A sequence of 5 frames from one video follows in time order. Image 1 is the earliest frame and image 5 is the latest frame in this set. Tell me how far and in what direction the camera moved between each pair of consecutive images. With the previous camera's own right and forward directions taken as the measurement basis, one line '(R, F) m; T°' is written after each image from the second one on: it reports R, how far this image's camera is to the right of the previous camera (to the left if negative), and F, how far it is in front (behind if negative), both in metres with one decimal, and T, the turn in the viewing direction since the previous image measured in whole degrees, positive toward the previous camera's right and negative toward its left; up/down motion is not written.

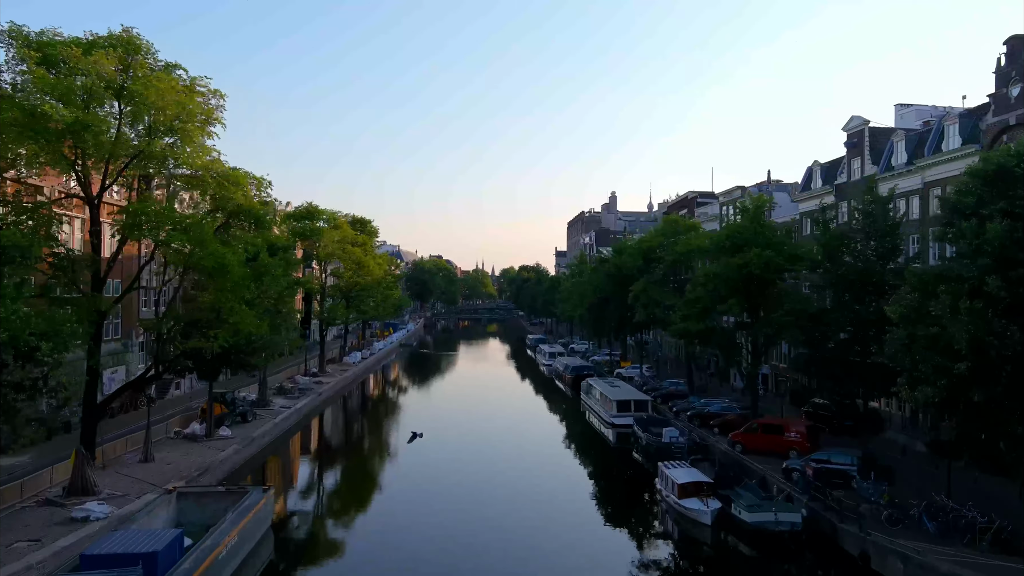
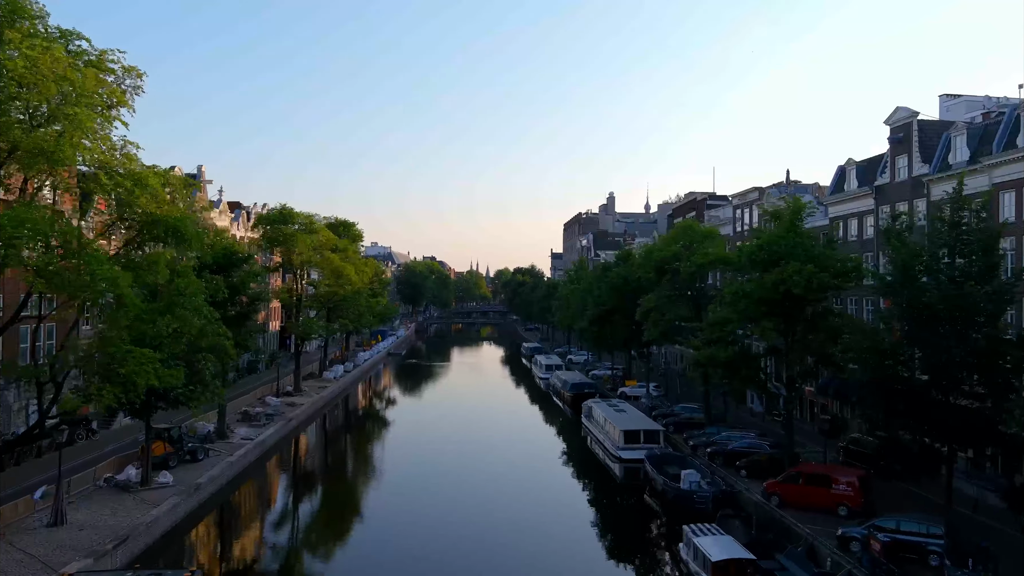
(+0.1, +5.6) m; 0°
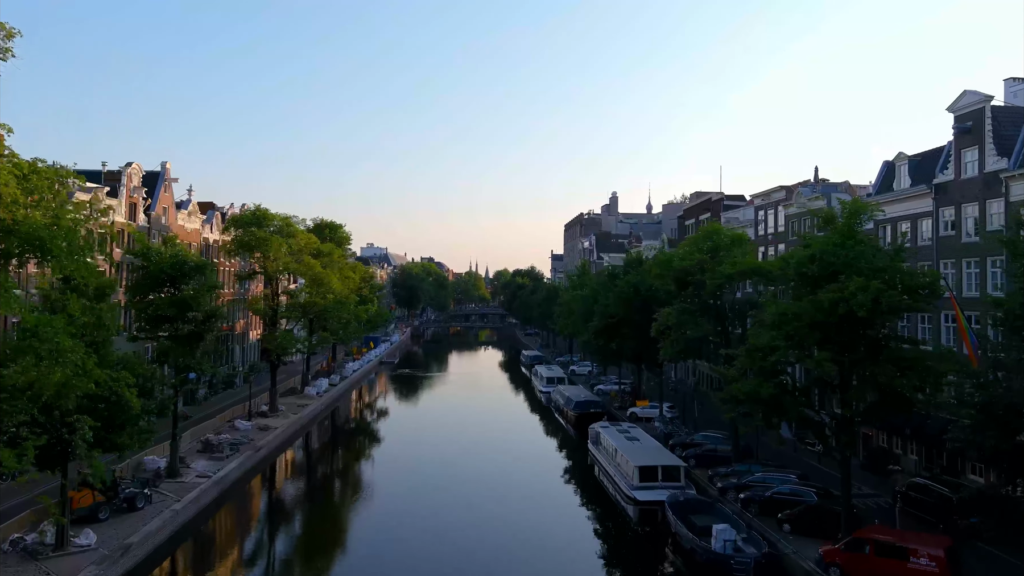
(+0.1, +5.5) m; 0°
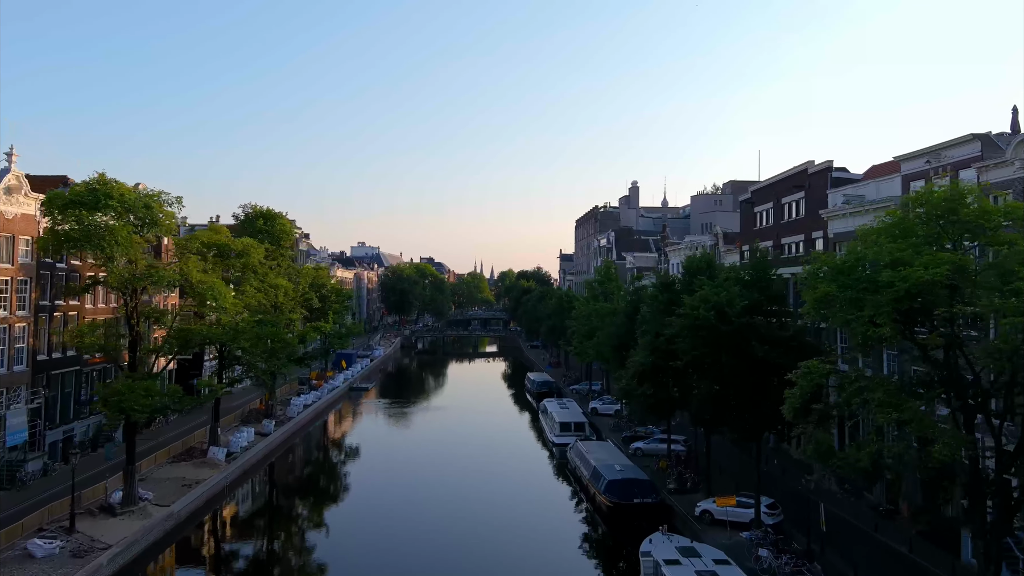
(+0.4, +20.1) m; 0°
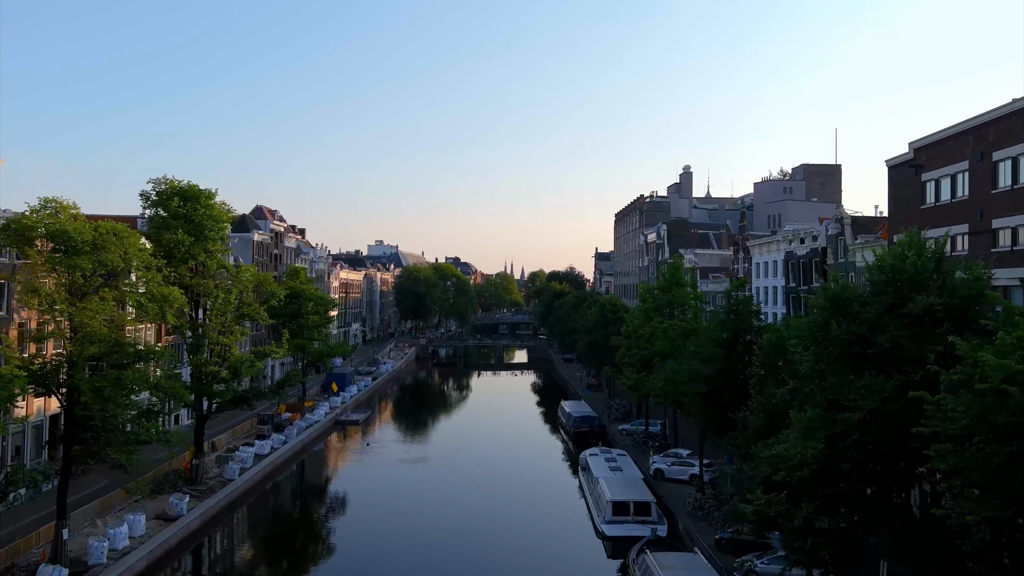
(+0.1, +17.9) m; -2°
